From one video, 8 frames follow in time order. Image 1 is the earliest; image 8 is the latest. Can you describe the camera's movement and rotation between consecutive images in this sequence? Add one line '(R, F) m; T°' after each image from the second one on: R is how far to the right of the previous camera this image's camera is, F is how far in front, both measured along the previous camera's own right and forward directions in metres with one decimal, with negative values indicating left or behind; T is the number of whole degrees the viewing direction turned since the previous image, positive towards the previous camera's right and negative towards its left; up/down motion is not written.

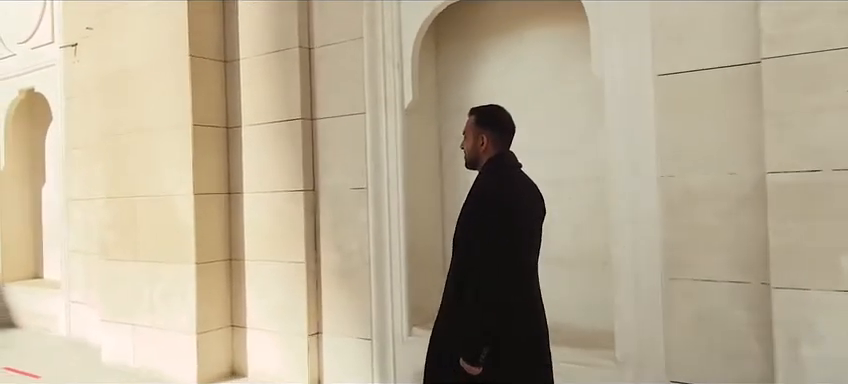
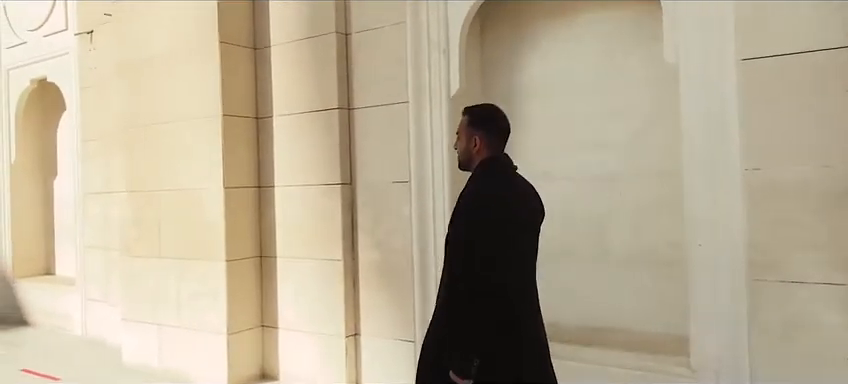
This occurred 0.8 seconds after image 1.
(-0.3, +0.2) m; 0°
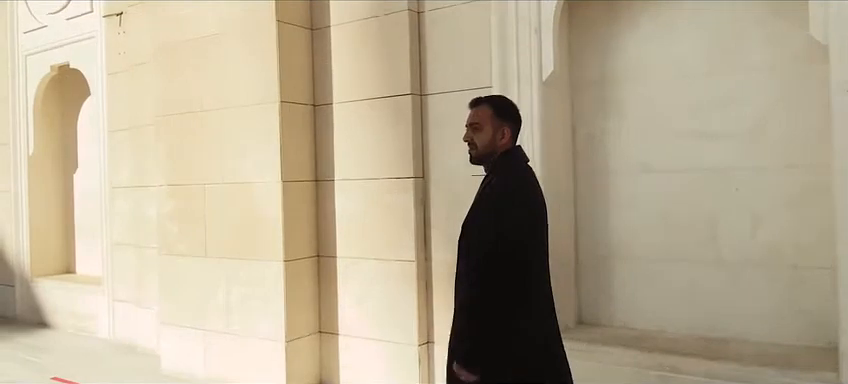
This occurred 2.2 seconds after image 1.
(-0.5, +0.3) m; +1°
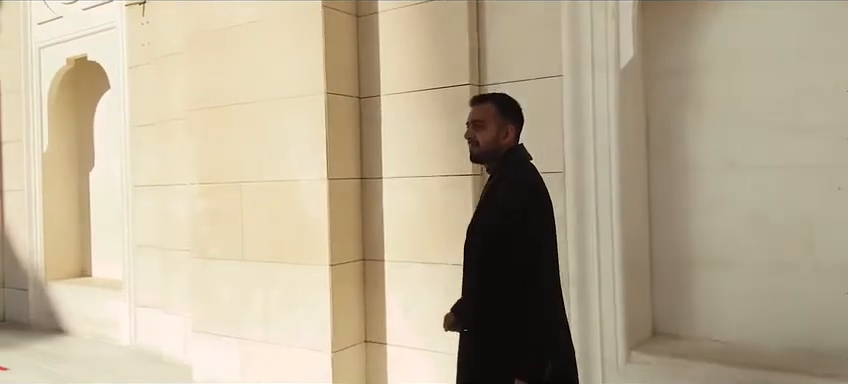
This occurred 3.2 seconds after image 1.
(-0.3, +0.3) m; 0°
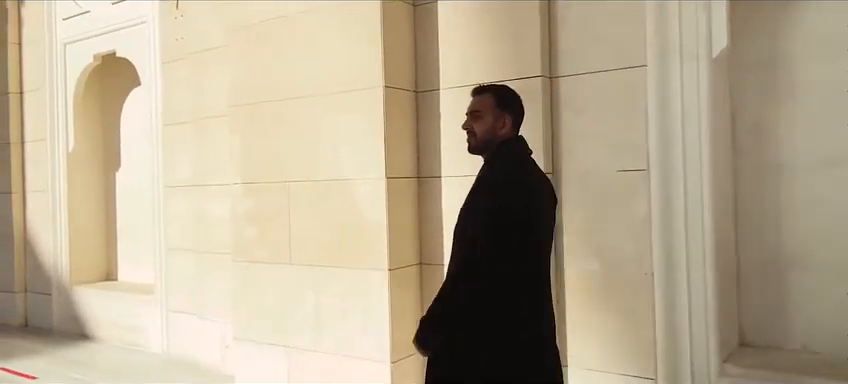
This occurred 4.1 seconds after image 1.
(-0.3, +0.2) m; 0°
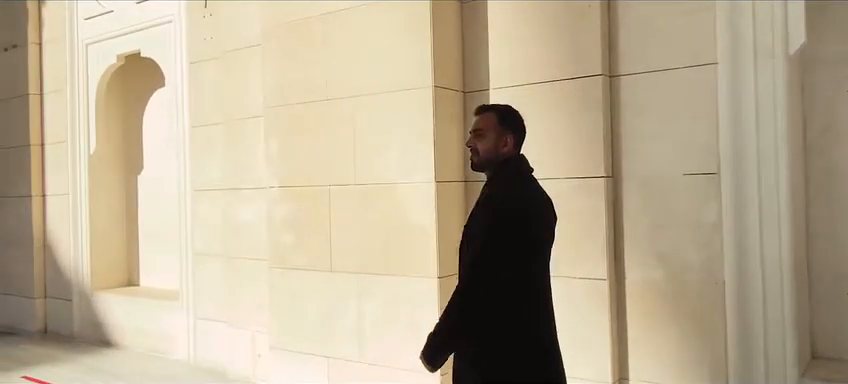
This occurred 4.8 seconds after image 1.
(-0.2, +0.1) m; 0°
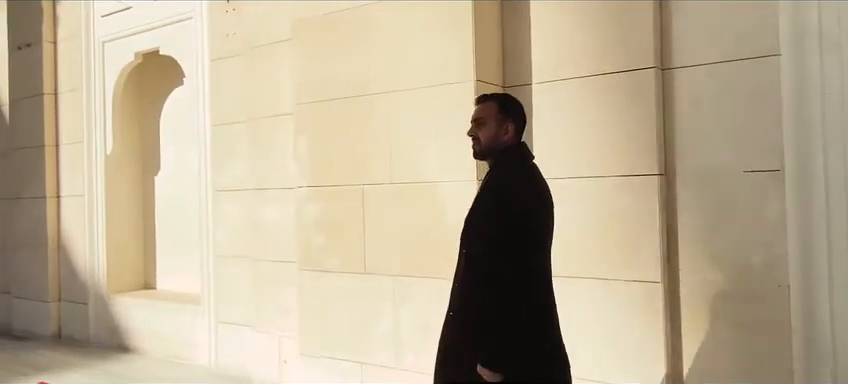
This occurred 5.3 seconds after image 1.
(-0.2, +0.1) m; 0°
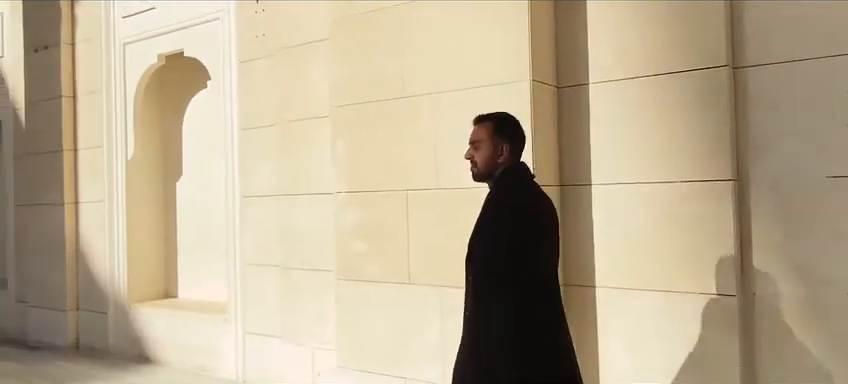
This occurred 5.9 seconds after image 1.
(-0.2, +0.2) m; 0°
